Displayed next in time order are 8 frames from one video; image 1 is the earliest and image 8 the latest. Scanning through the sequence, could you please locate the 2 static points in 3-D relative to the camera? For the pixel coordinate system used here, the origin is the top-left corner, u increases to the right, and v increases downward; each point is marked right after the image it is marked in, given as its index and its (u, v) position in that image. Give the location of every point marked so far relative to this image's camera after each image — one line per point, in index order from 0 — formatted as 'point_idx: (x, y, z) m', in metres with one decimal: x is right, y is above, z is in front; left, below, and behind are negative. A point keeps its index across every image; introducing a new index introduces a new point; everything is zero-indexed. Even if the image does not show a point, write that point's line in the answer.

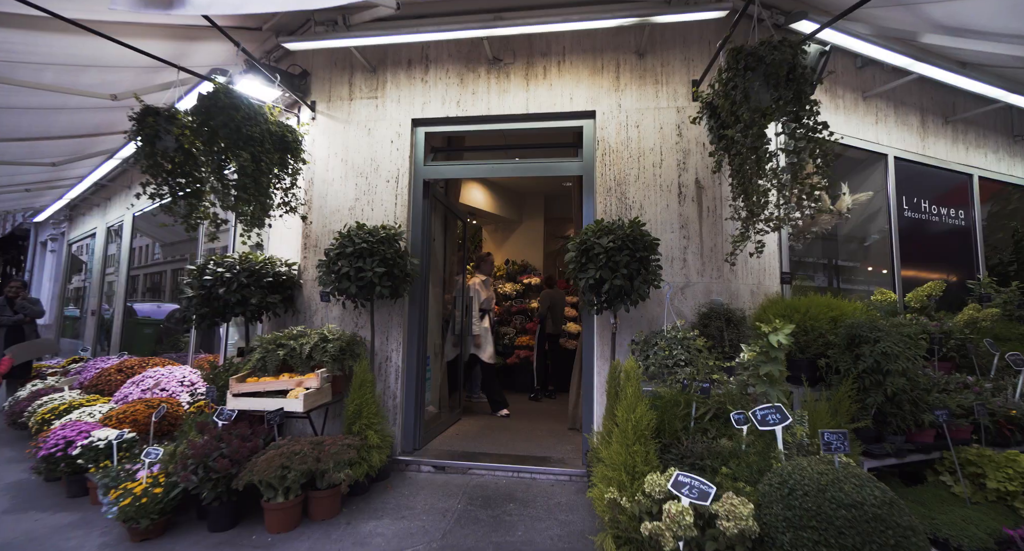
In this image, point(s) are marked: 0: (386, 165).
0: (-1.0, +0.9, +3.3) m
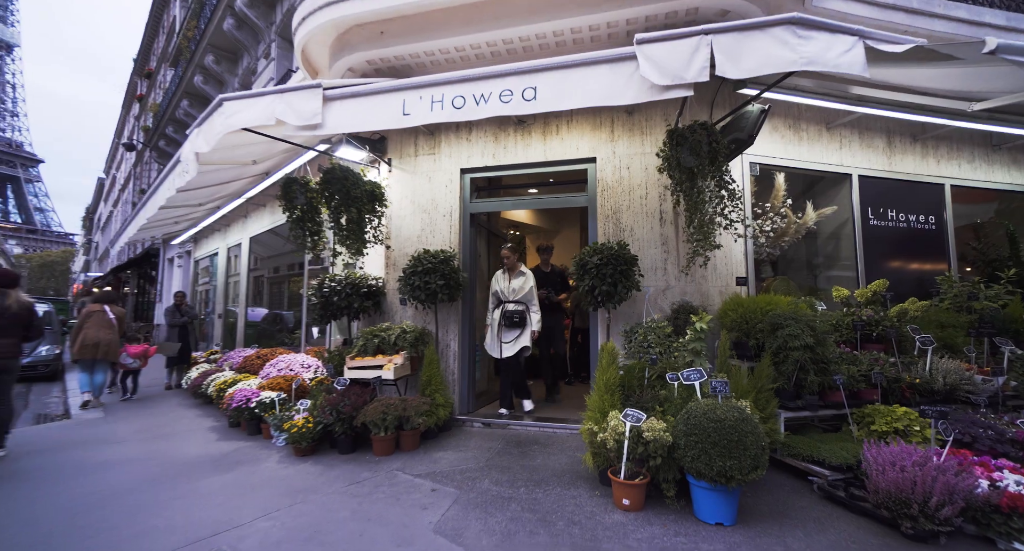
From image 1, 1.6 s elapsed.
0: (-0.7, +0.8, +4.5) m
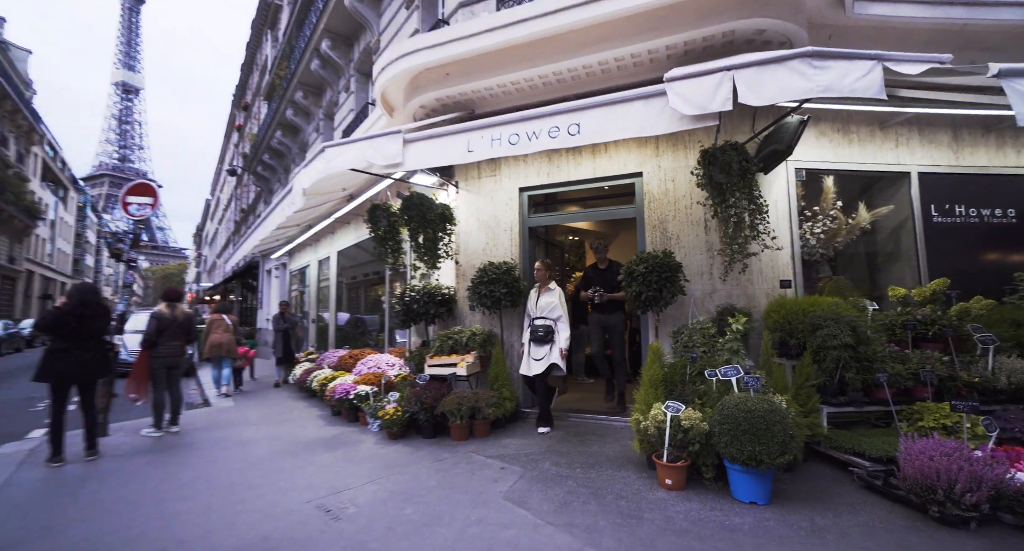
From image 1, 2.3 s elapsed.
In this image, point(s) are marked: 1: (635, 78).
0: (0.0, +0.7, +5.1) m
1: (+1.4, +2.3, +4.7) m
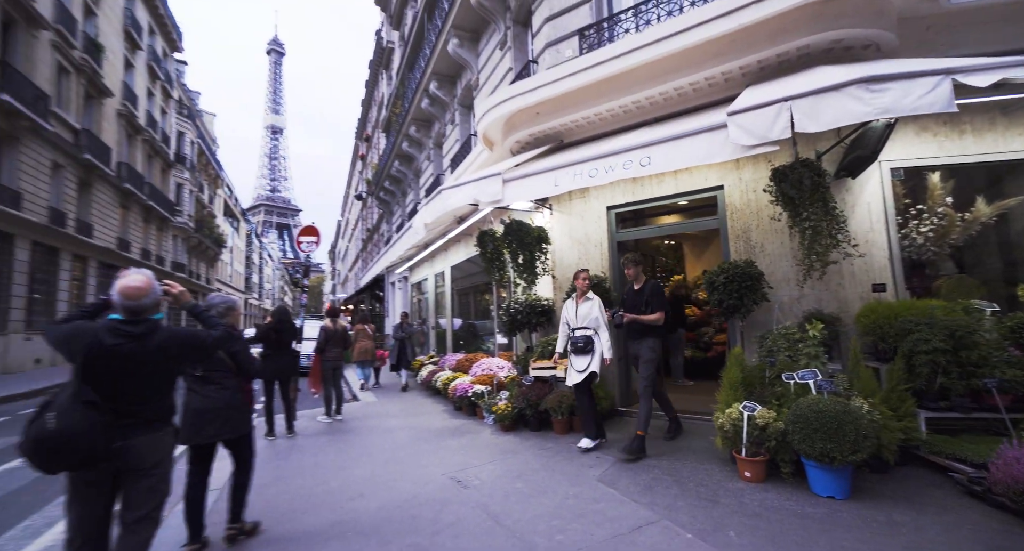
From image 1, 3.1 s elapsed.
0: (+1.2, +0.6, +5.7) m
1: (+2.4, +2.2, +5.0) m
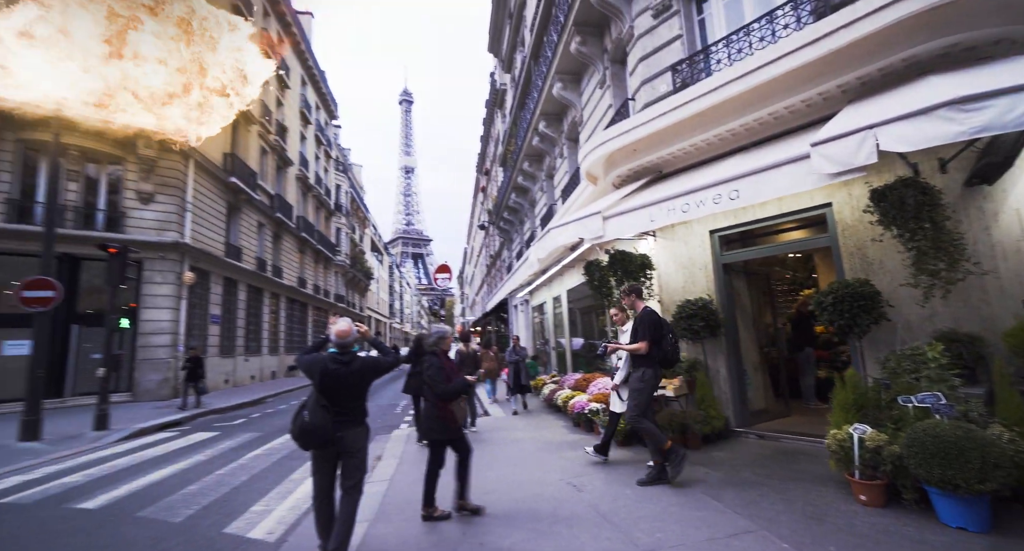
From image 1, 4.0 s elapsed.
0: (+2.7, +0.2, +5.9) m
1: (+3.6, +1.9, +4.9) m
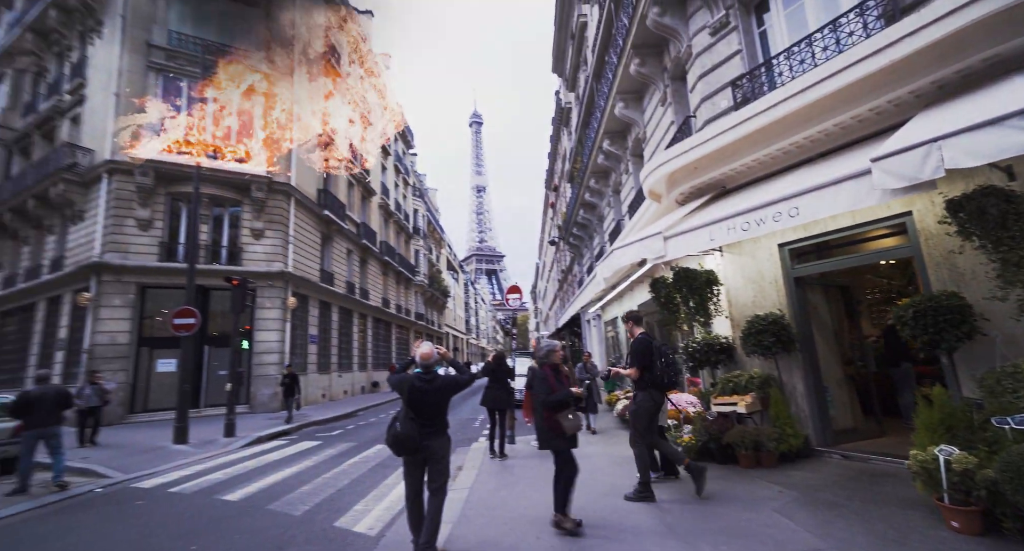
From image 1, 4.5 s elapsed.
0: (+3.7, 0.0, +5.8) m
1: (+4.4, +1.8, +4.7) m
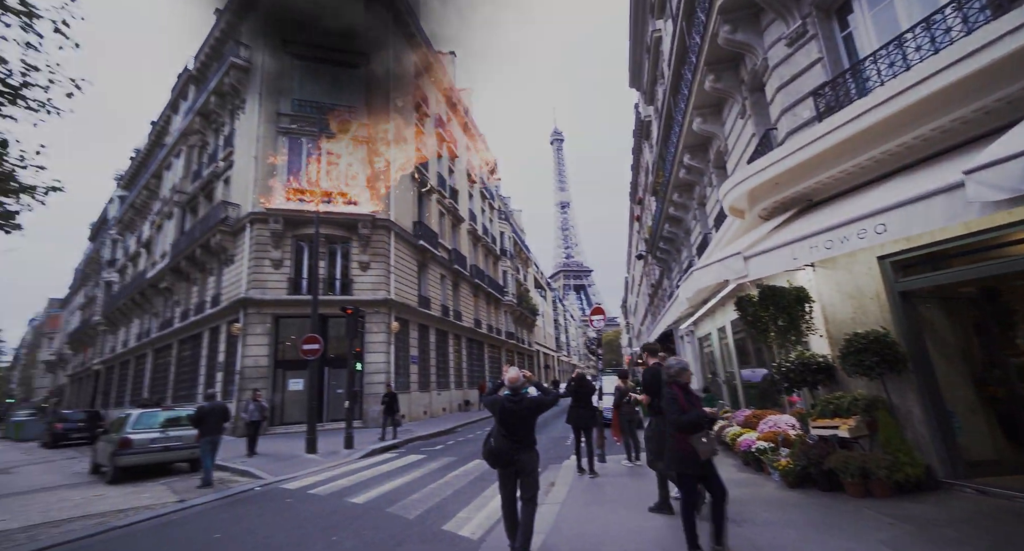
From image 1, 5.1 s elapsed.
0: (+4.8, -0.2, +5.4) m
1: (+5.2, +1.7, +4.3) m
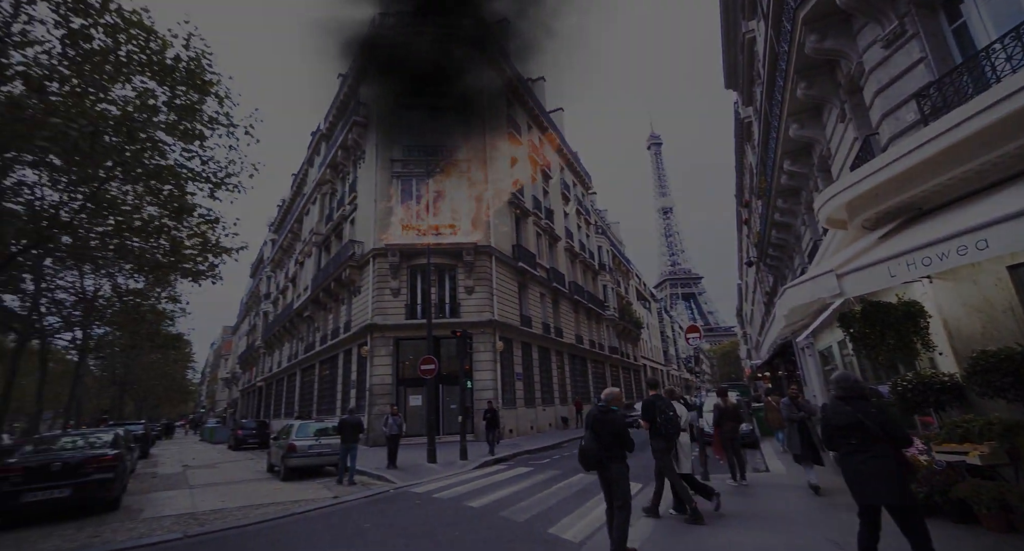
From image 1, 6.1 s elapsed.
0: (+6.0, -0.3, +4.9) m
1: (+6.0, +1.6, +3.8) m
